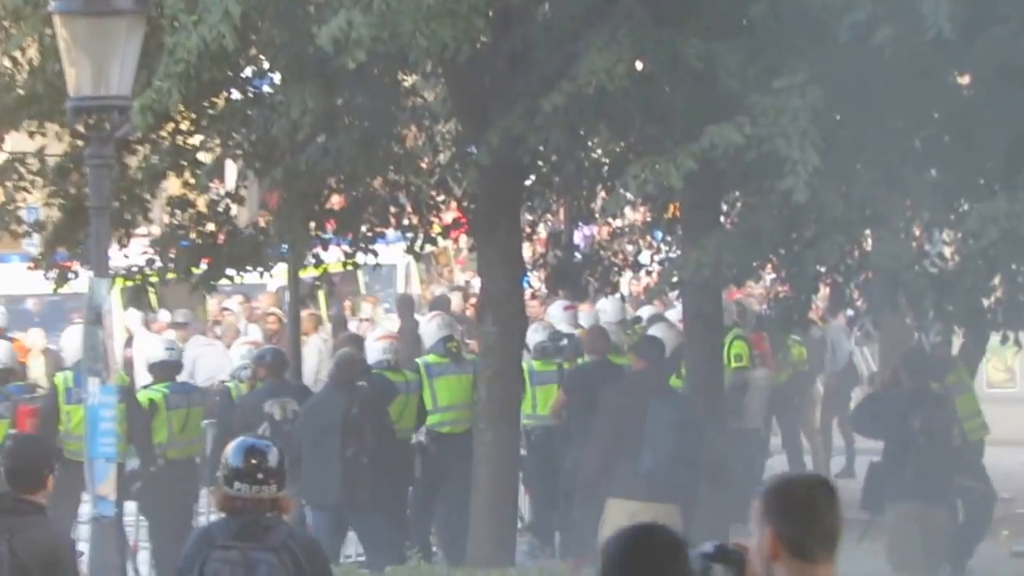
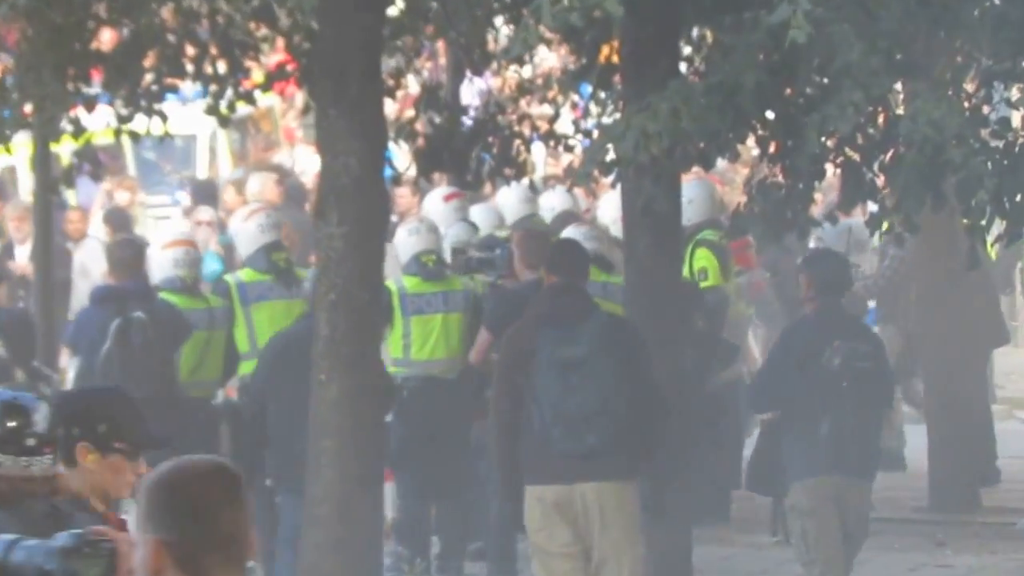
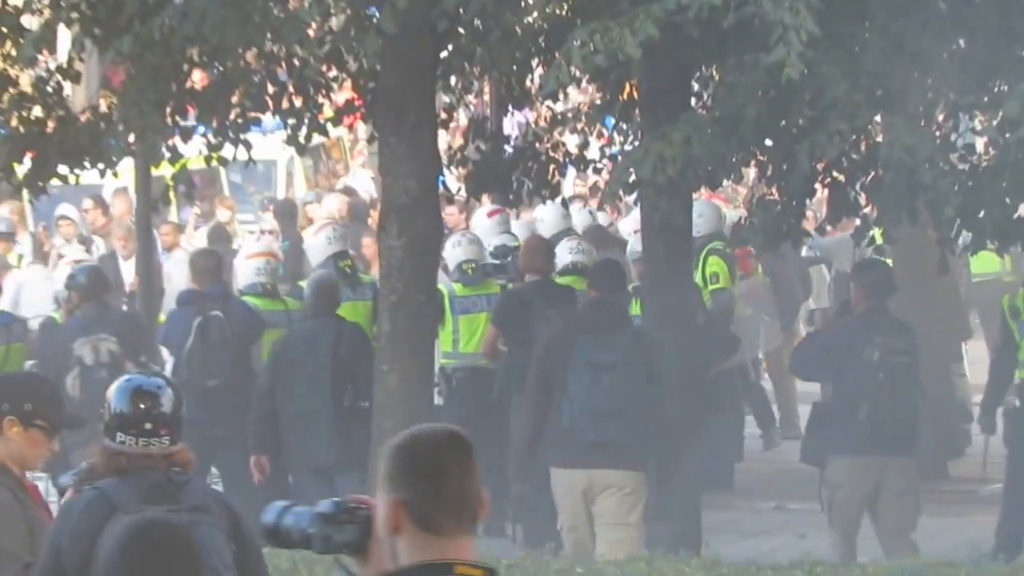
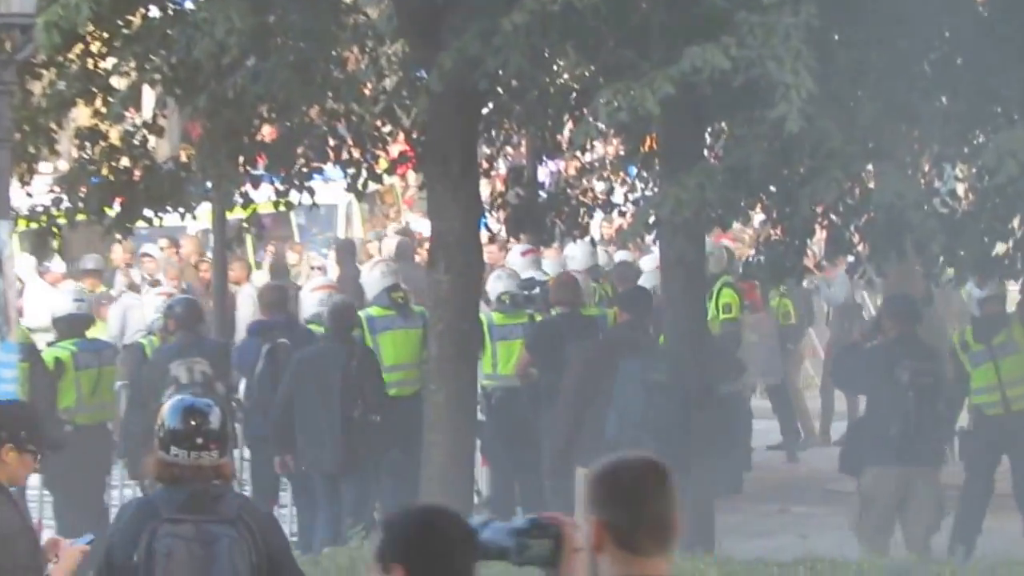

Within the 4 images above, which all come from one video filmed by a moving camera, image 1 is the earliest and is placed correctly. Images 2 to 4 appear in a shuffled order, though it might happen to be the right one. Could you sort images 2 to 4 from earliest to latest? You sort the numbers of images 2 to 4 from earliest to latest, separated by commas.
4, 3, 2
